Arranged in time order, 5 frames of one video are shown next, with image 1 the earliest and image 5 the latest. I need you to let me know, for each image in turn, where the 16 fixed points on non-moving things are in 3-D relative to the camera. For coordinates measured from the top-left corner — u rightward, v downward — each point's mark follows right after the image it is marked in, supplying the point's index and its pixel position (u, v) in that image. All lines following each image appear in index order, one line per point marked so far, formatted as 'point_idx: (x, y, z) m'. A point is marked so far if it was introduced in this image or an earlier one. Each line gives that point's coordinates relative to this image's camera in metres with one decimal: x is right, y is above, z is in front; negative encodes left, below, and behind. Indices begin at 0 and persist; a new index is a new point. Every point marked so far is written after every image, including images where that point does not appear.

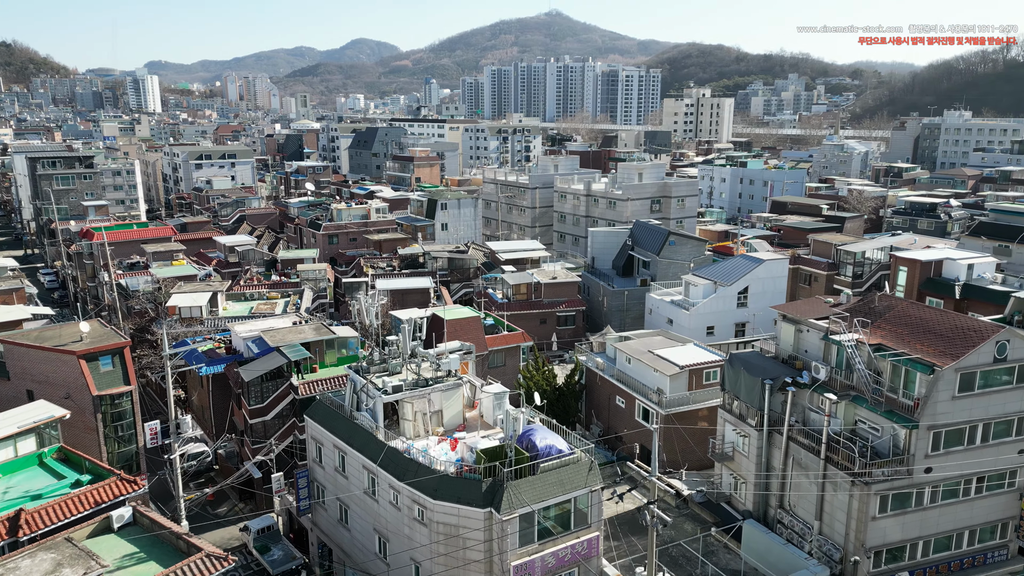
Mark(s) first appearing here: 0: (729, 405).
0: (+5.7, -3.1, +18.9) m
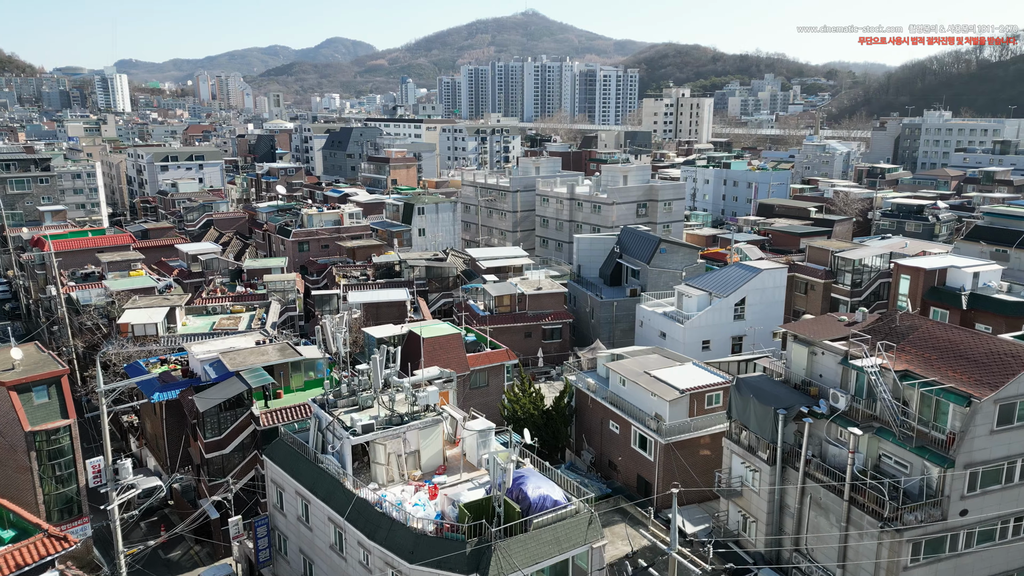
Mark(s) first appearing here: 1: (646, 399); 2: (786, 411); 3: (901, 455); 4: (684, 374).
0: (+5.4, -3.5, +17.2) m
1: (+3.6, -3.0, +19.6) m
2: (+5.9, -2.7, +15.6) m
3: (+7.7, -3.3, +14.3) m
4: (+4.7, -2.4, +19.9) m
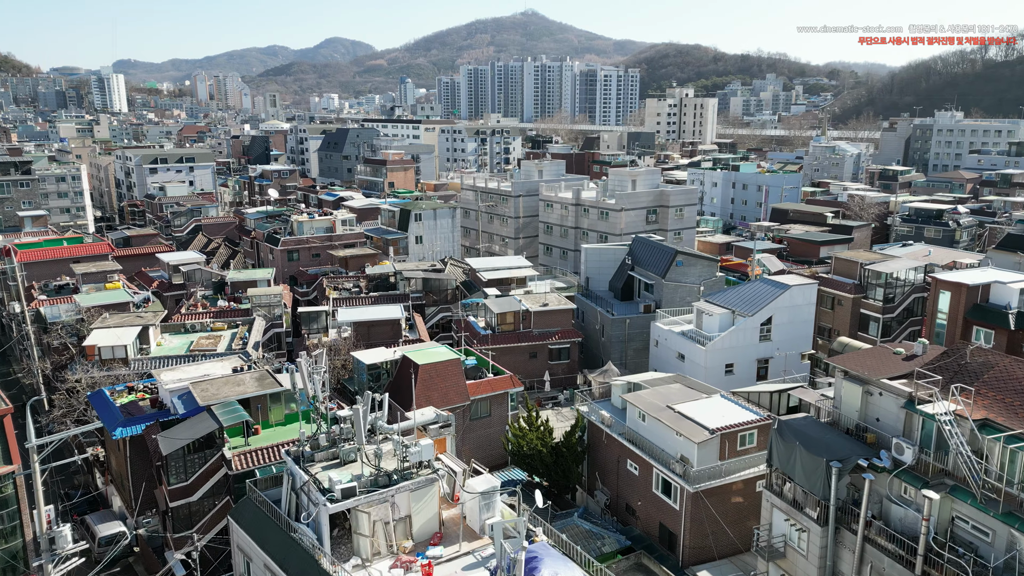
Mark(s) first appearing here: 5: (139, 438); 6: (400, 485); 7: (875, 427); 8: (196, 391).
0: (+5.5, -4.1, +14.9) m
1: (+3.8, -3.6, +17.3) m
2: (+6.1, -3.2, +13.3) m
3: (+7.9, -3.9, +12.1) m
4: (+4.9, -3.0, +17.6) m
5: (-9.8, -4.0, +19.0) m
6: (-1.8, -3.3, +11.9) m
7: (+7.2, -2.7, +14.2) m
8: (-8.2, -2.7, +18.6) m
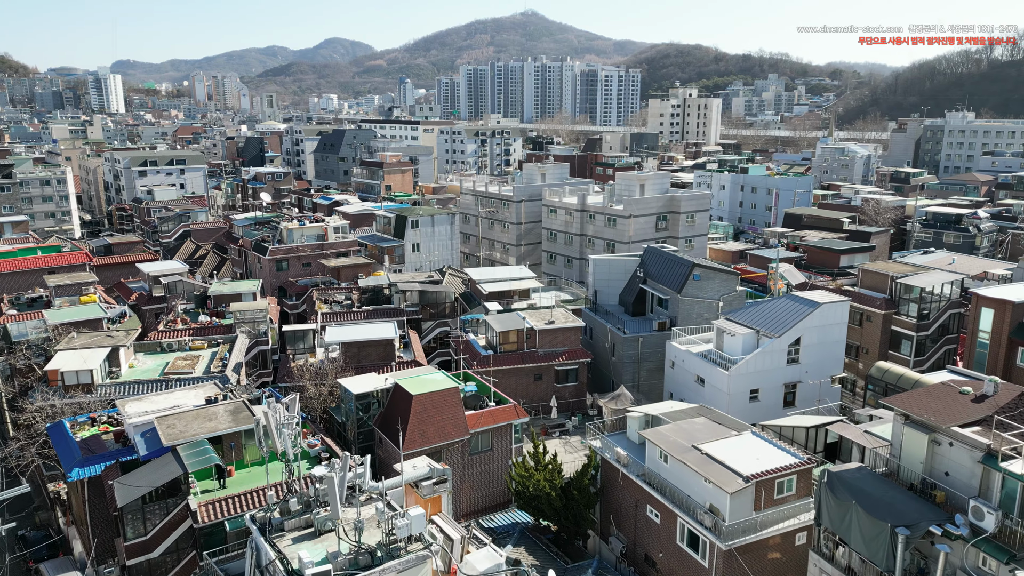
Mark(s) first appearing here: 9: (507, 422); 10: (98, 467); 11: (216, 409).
0: (+5.6, -4.6, +12.8) m
1: (+3.9, -4.1, +15.2) m
2: (+6.2, -3.8, +11.2) m
3: (+8.0, -4.5, +10.0) m
4: (+5.0, -3.5, +15.5) m
5: (-9.7, -4.5, +16.9) m
6: (-1.7, -3.8, +9.8) m
7: (+7.3, -3.3, +12.1) m
8: (-8.1, -3.2, +16.6) m
9: (-0.1, -3.6, +19.4) m
10: (-9.4, -4.1, +16.3) m
11: (-7.3, -3.0, +17.8) m
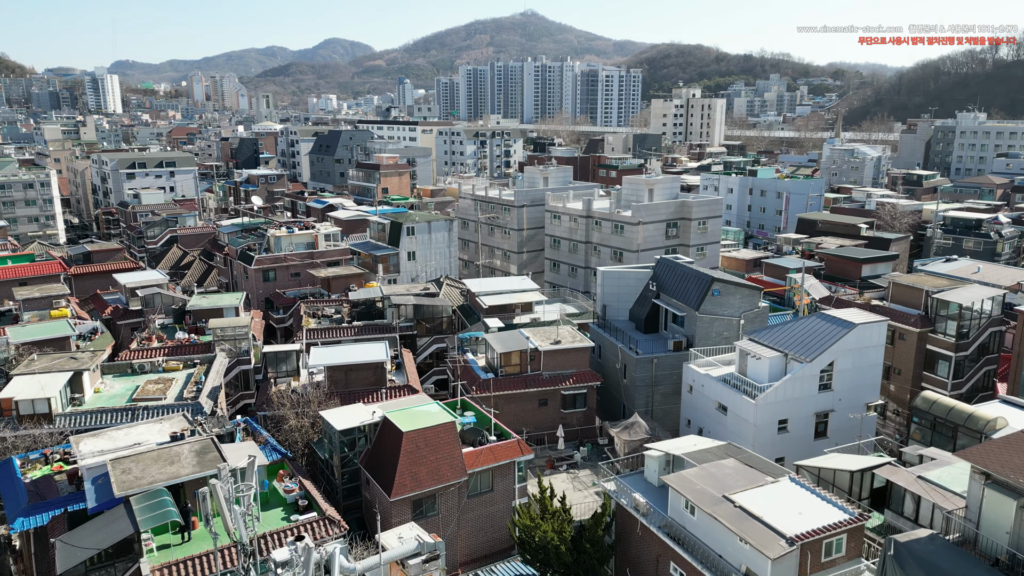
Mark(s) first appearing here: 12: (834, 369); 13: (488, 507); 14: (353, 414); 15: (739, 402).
0: (+5.7, -5.1, +10.8) m
1: (+4.0, -4.6, +13.2) m
2: (+6.3, -4.3, +9.2) m
3: (+8.1, -5.0, +7.9) m
4: (+5.1, -4.0, +13.4) m
5: (-9.6, -5.0, +14.8) m
6: (-1.7, -4.3, +7.8) m
7: (+7.3, -3.8, +10.1) m
8: (-8.0, -3.7, +14.5) m
9: (-0.1, -4.1, +17.3) m
10: (-9.3, -4.6, +14.2) m
11: (-7.3, -3.5, +15.7) m
12: (+8.7, -2.2, +19.6) m
13: (-0.6, -5.2, +17.2) m
14: (-3.8, -3.0, +17.4) m
15: (+6.1, -3.0, +19.4) m
